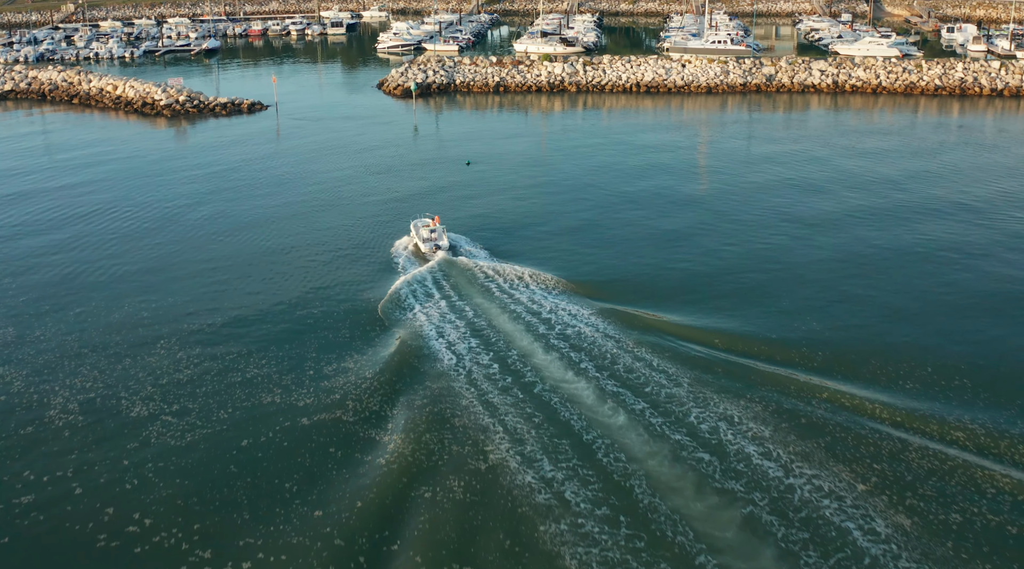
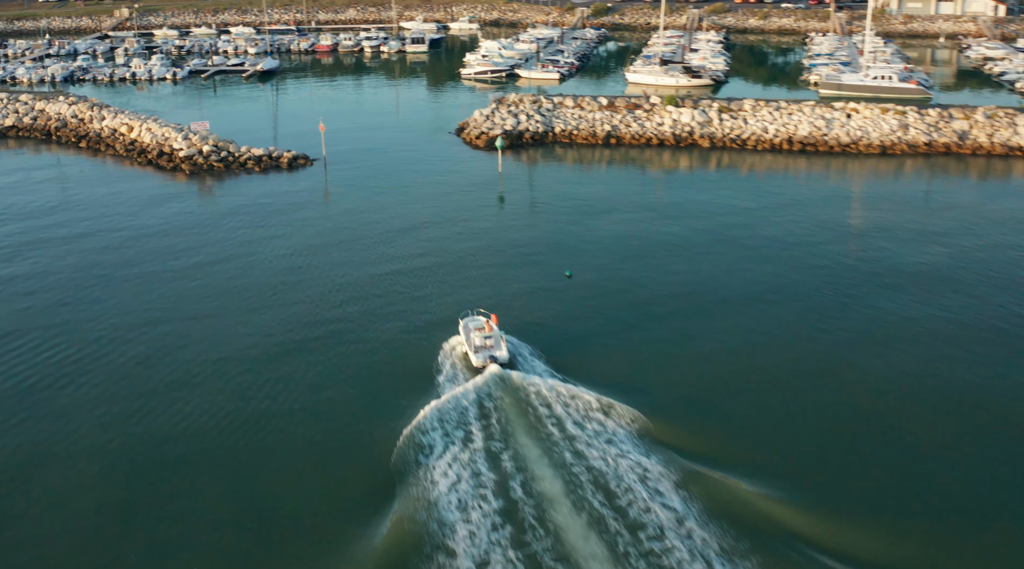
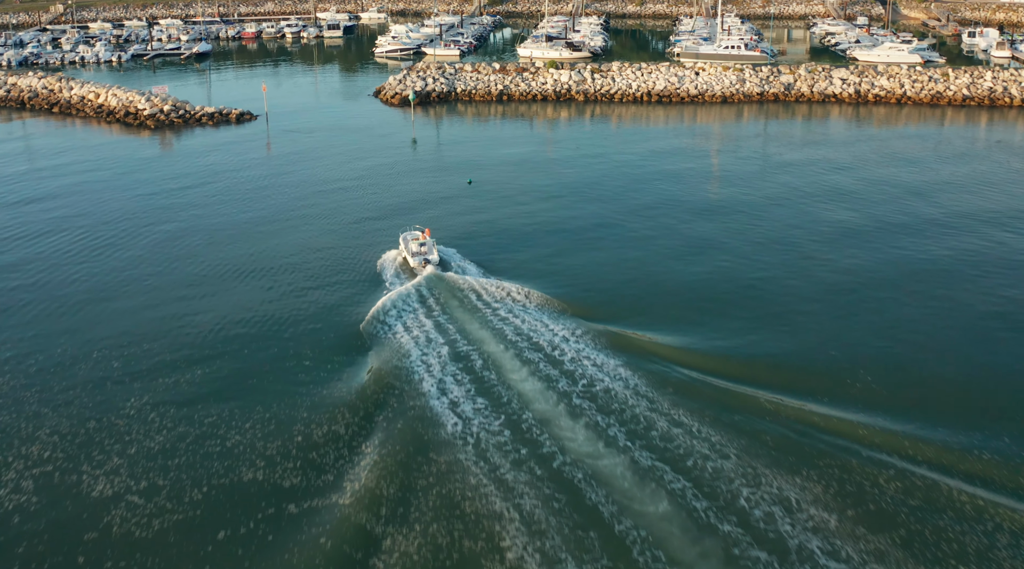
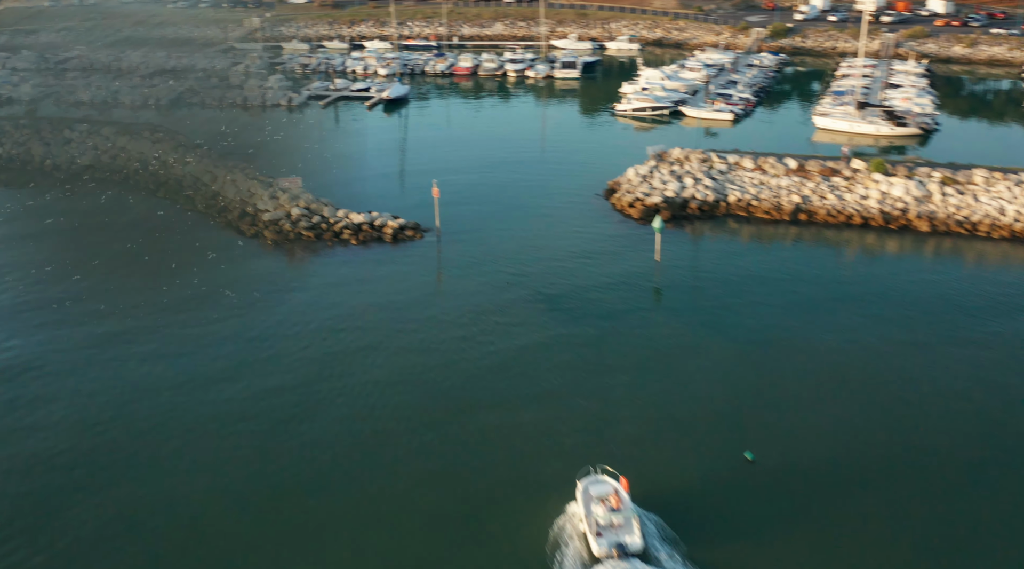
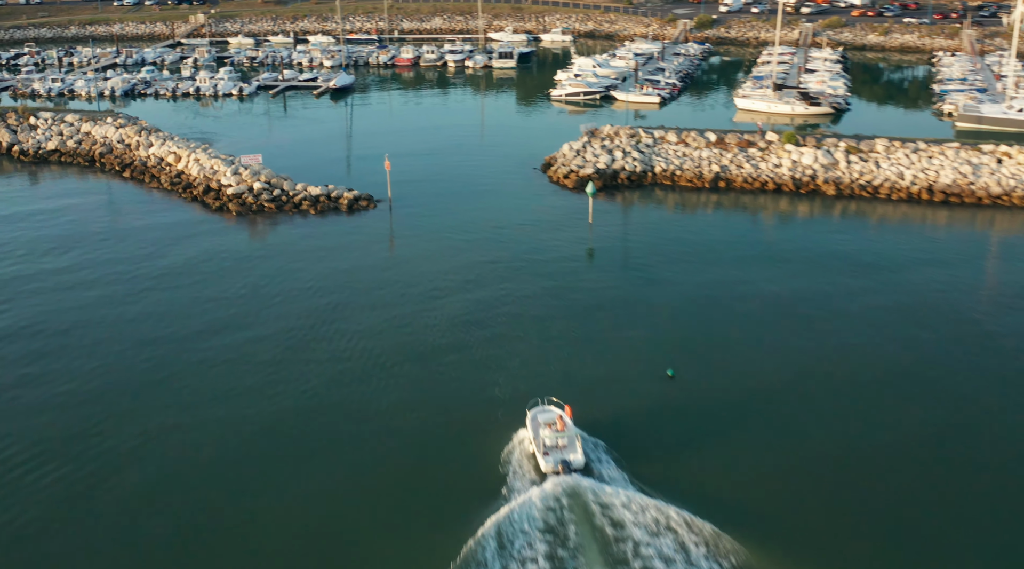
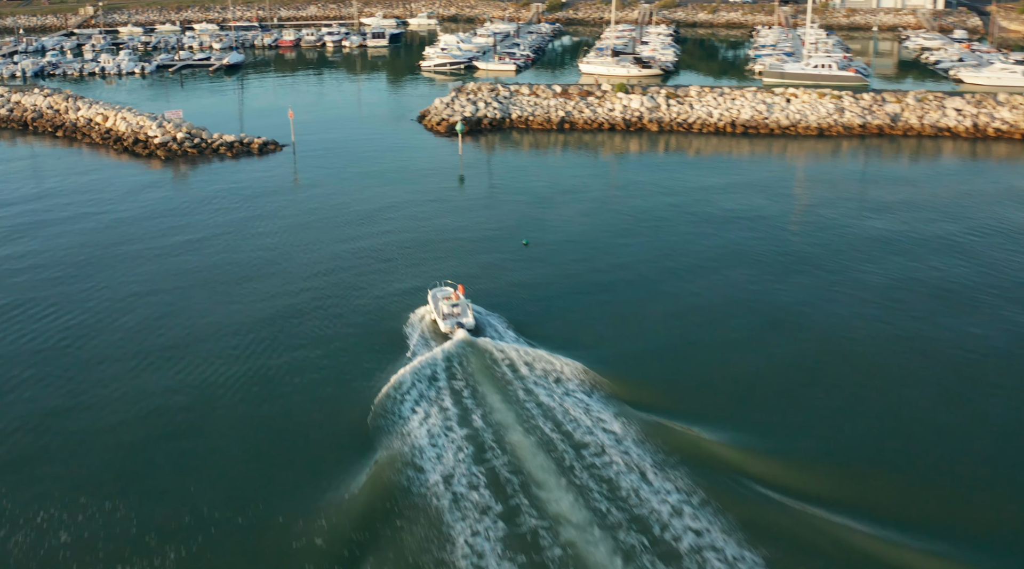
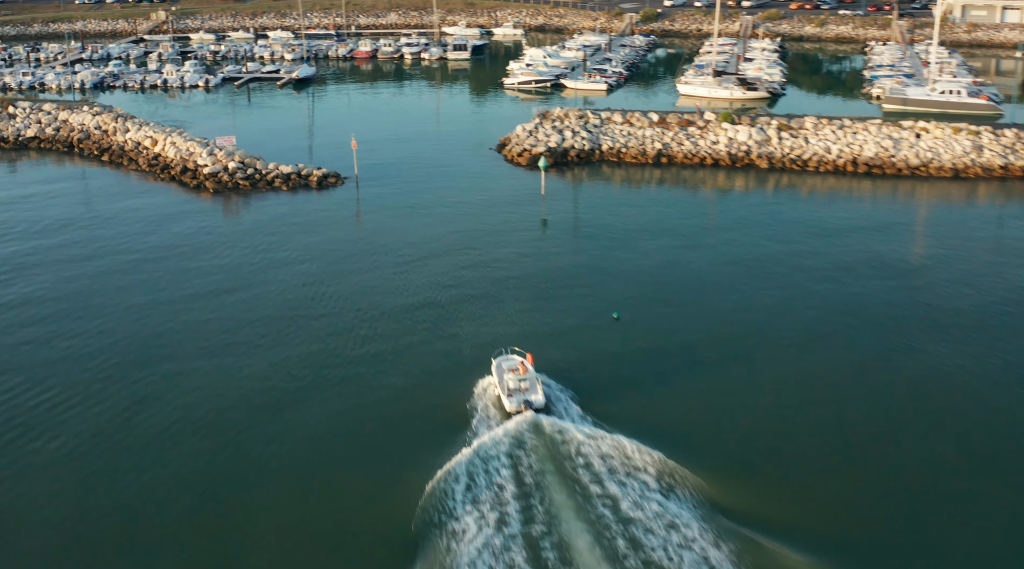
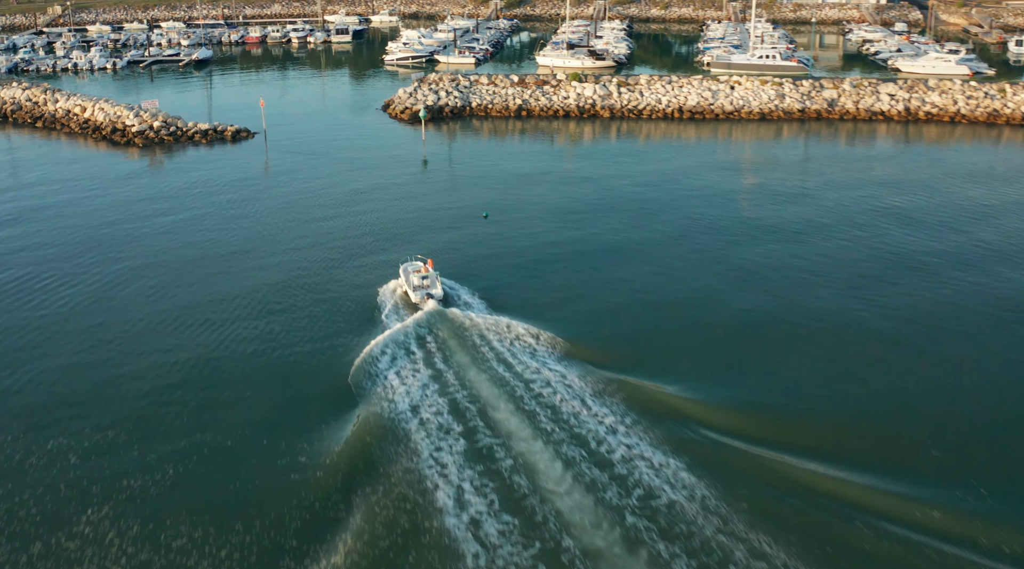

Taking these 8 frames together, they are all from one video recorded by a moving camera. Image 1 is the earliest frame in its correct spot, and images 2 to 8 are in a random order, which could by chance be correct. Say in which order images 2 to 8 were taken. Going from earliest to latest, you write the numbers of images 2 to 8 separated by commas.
3, 8, 6, 2, 7, 5, 4
